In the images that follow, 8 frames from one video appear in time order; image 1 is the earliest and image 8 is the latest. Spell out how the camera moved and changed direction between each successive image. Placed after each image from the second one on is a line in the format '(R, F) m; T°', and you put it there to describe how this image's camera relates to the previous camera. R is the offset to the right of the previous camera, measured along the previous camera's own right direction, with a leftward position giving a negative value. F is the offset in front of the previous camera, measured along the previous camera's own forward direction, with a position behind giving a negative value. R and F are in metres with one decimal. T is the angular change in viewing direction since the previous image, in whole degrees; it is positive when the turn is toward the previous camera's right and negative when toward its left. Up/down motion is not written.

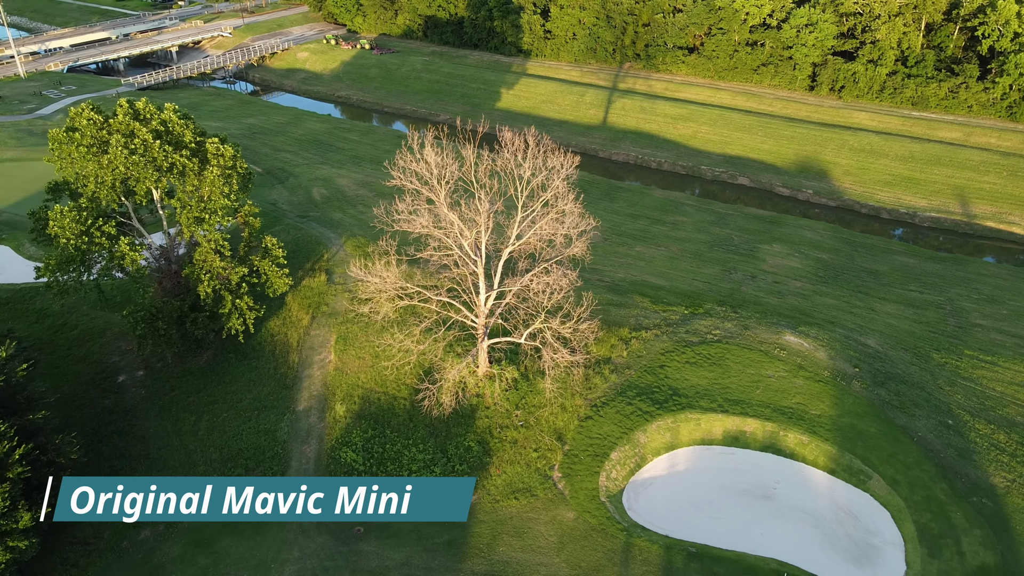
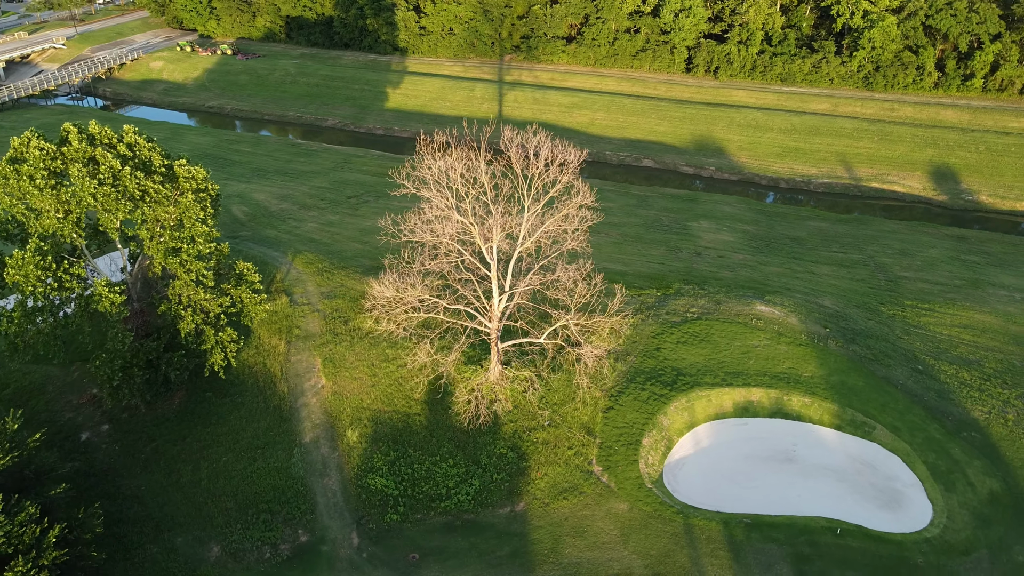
(-4.8, +0.9) m; +11°
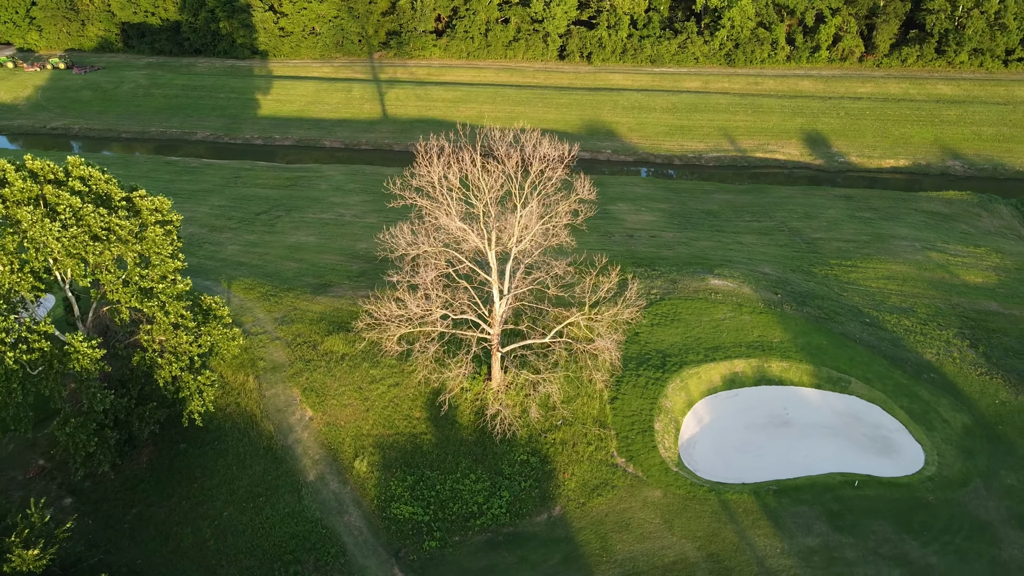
(-4.4, +1.0) m; +11°
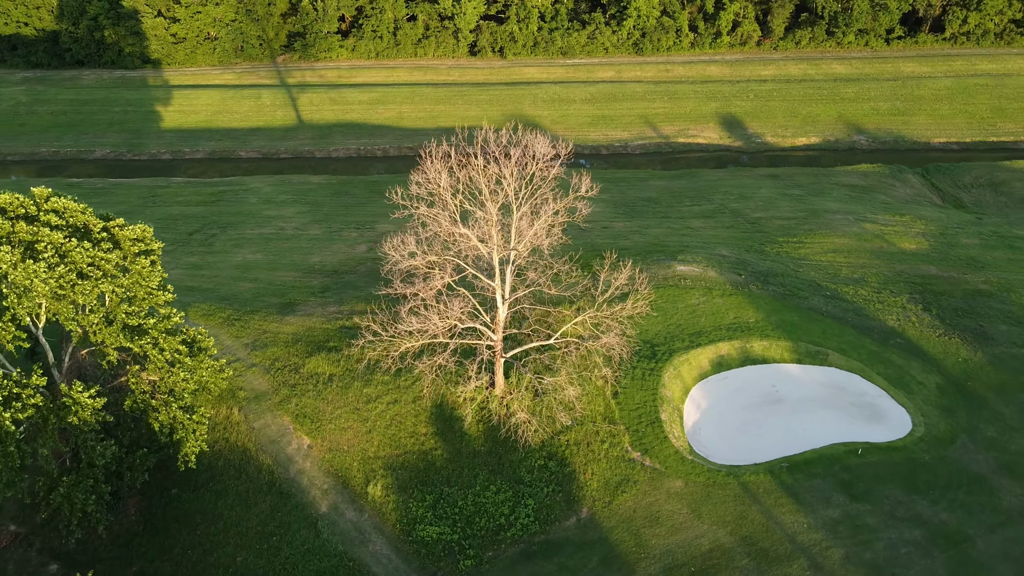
(-3.1, +0.7) m; +8°
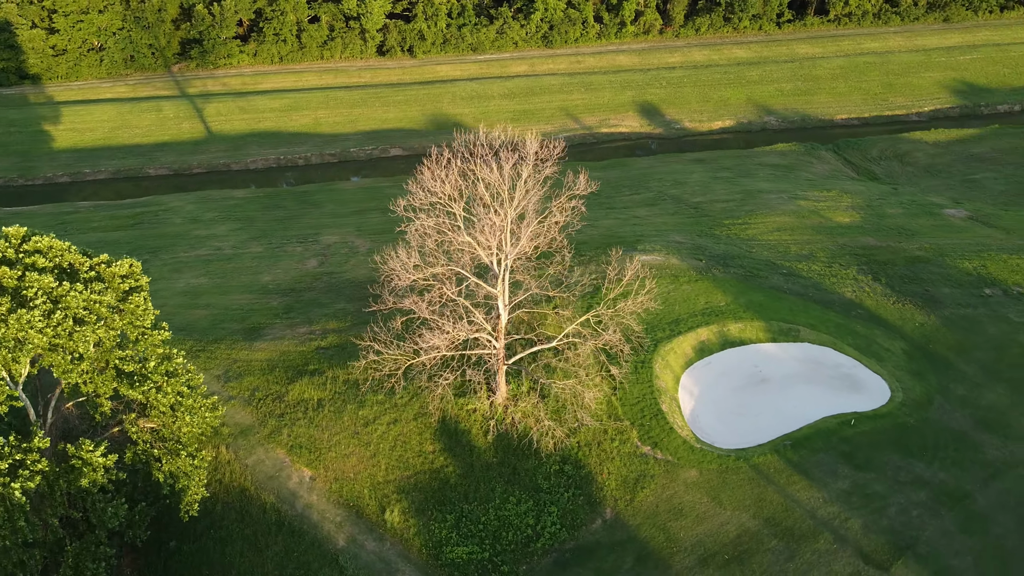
(-2.9, +0.7) m; +8°
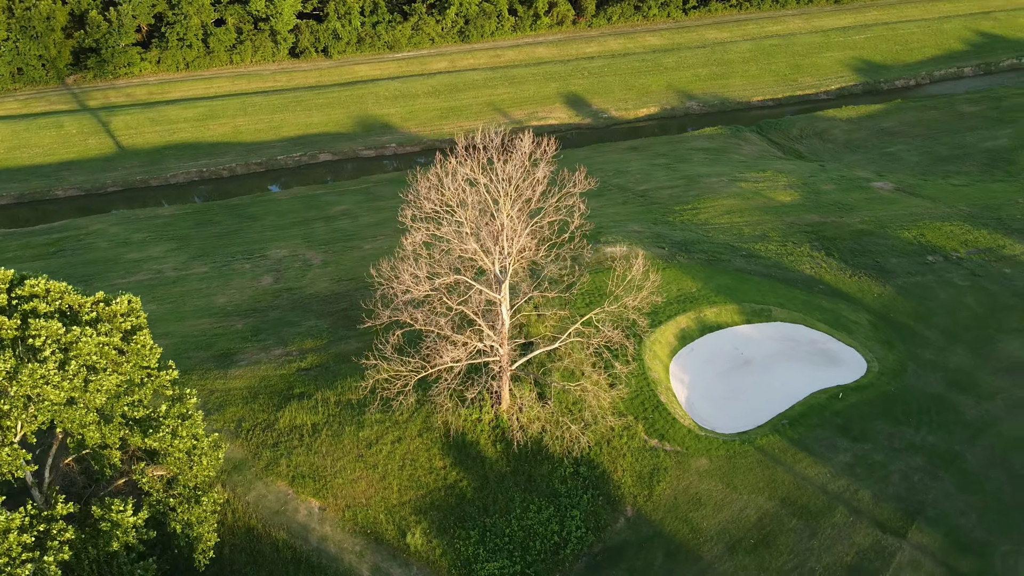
(-2.6, +0.7) m; +7°
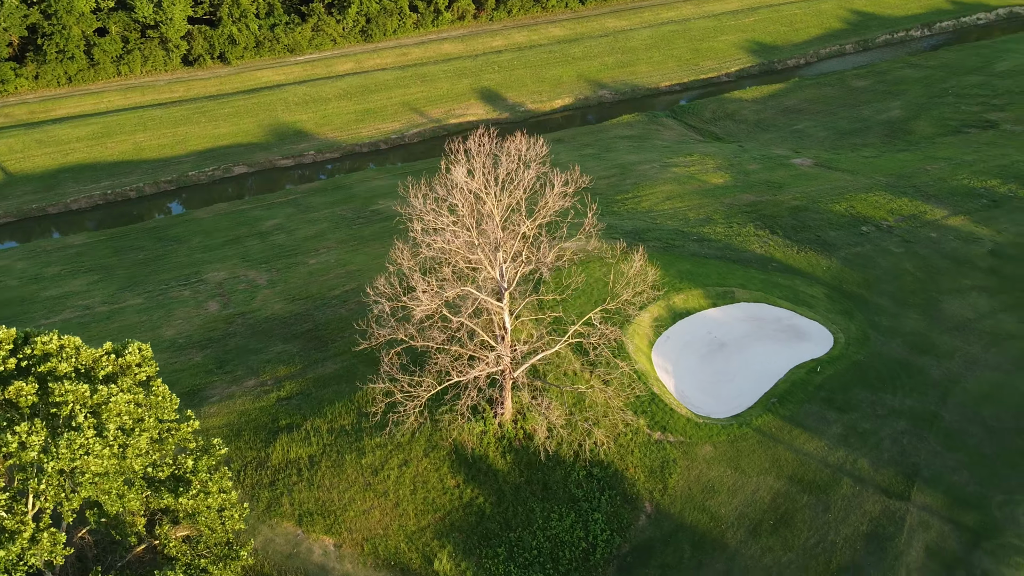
(-2.8, +0.8) m; +8°
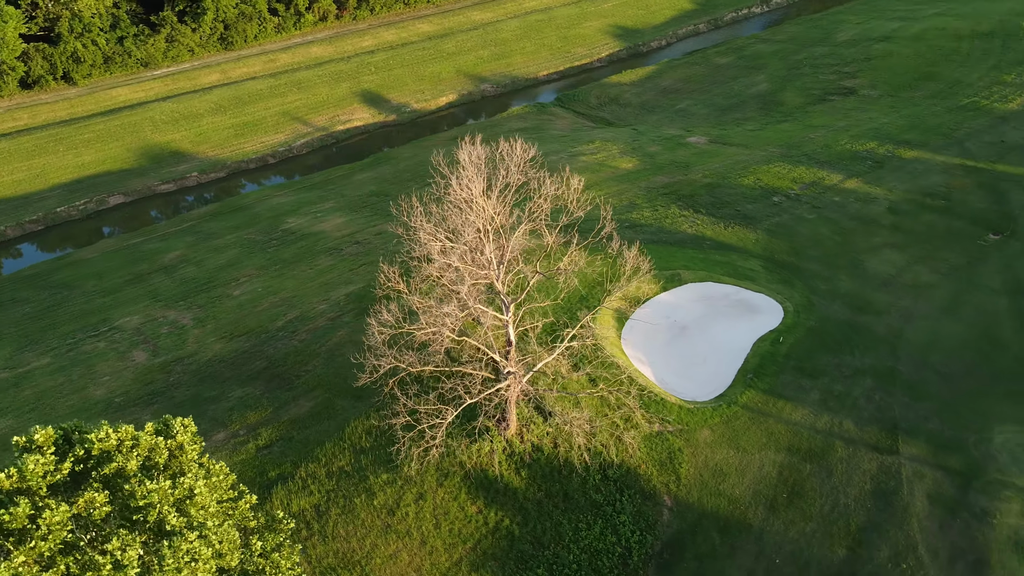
(-3.5, +1.1) m; +10°
